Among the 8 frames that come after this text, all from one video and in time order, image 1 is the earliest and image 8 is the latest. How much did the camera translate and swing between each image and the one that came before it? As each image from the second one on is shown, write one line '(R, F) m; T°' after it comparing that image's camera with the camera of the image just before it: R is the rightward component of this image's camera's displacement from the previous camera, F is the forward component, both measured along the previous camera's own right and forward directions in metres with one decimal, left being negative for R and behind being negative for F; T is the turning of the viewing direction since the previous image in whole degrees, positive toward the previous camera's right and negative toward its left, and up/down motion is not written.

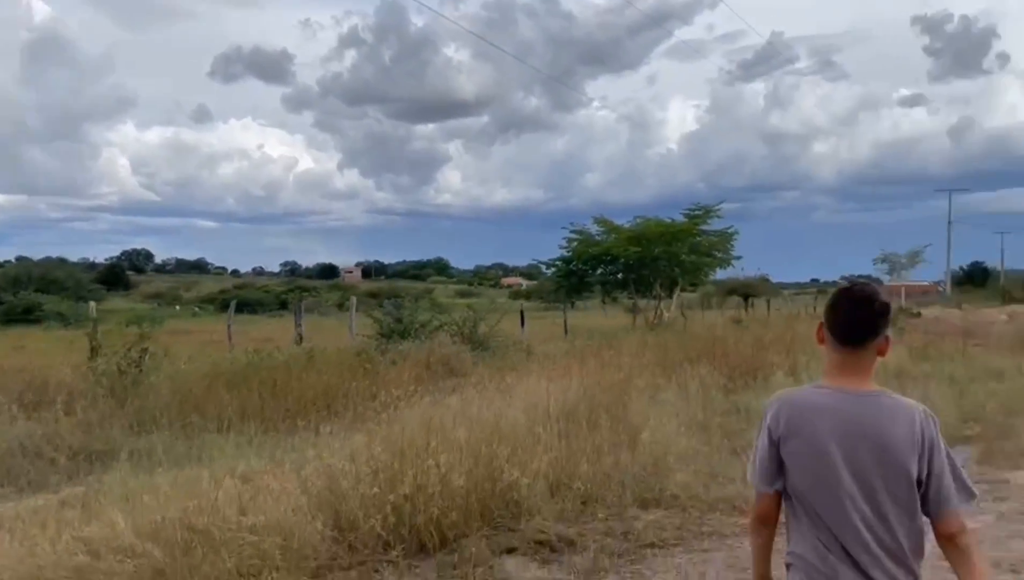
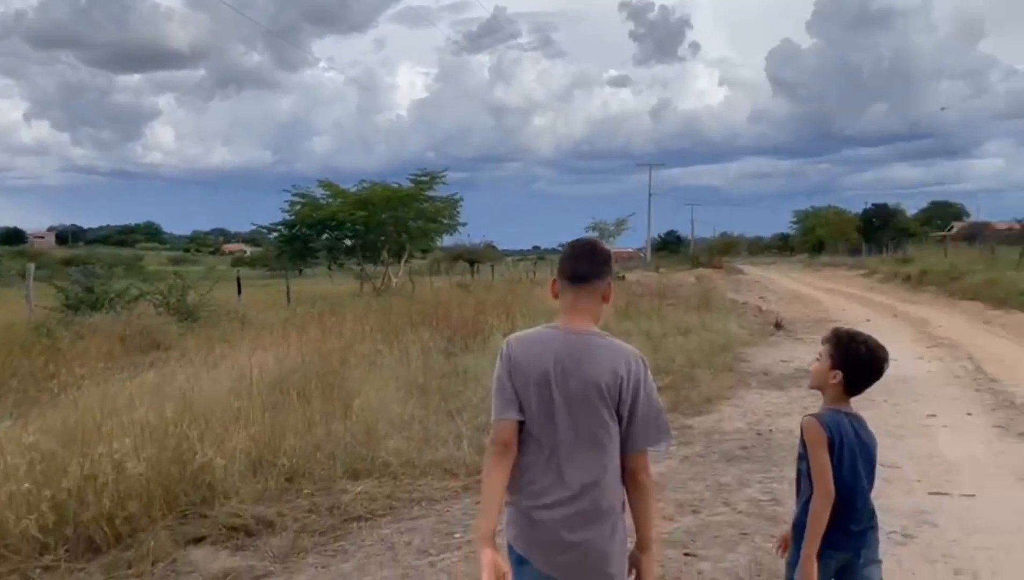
(+0.3, +0.3) m; +18°
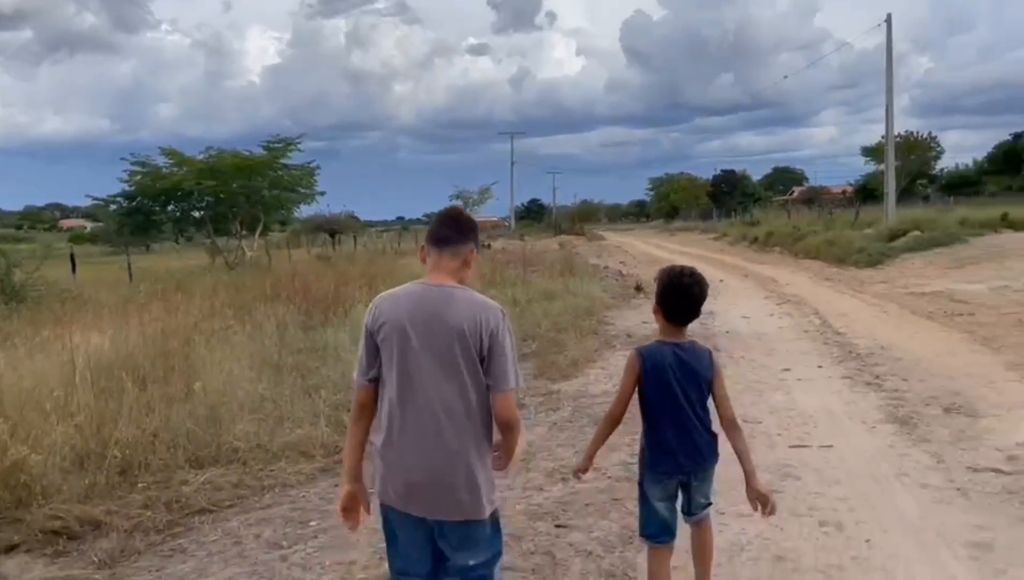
(+0.1, +0.4) m; +9°
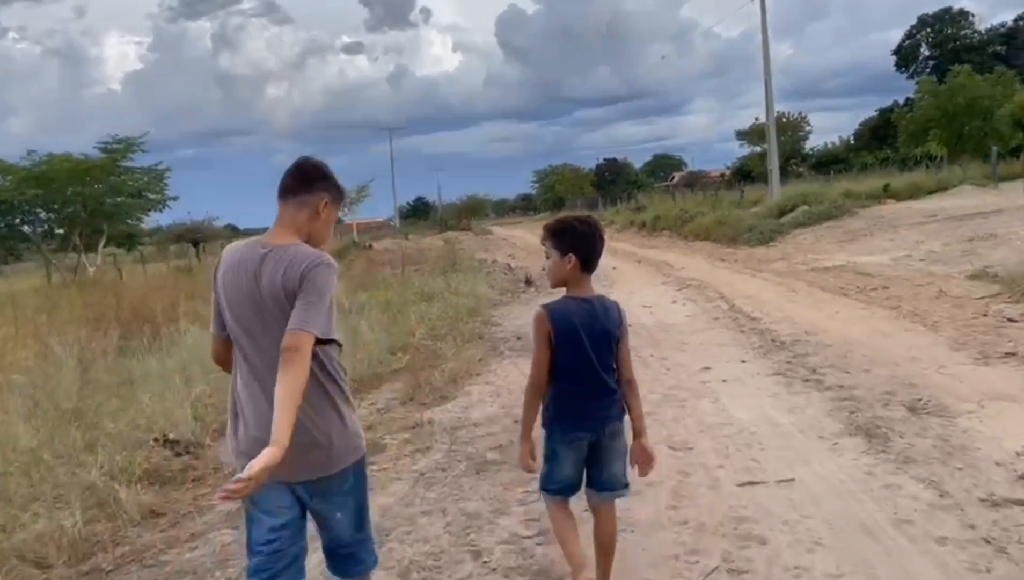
(+0.4, +2.0) m; +7°
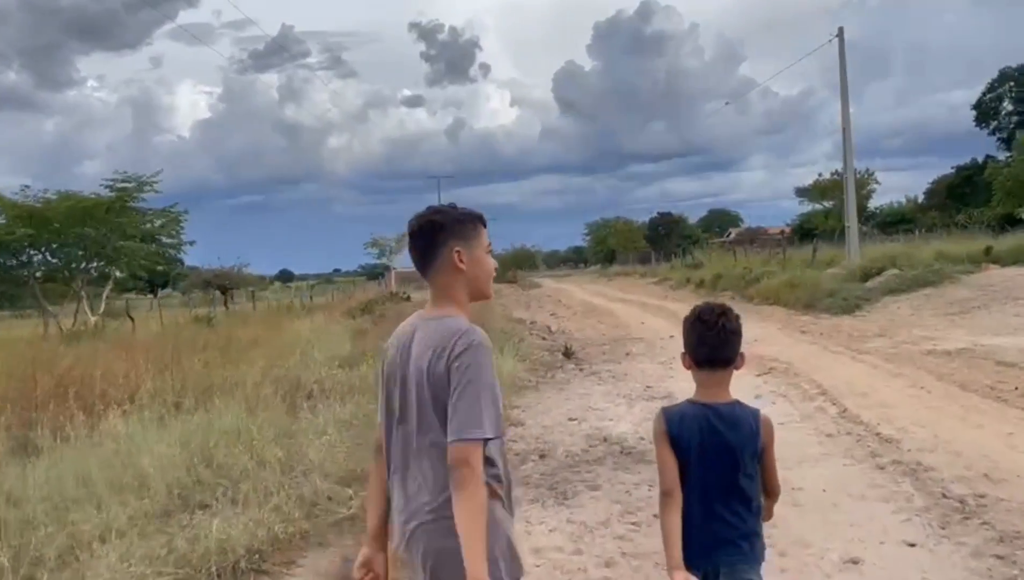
(+0.2, +3.4) m; -3°
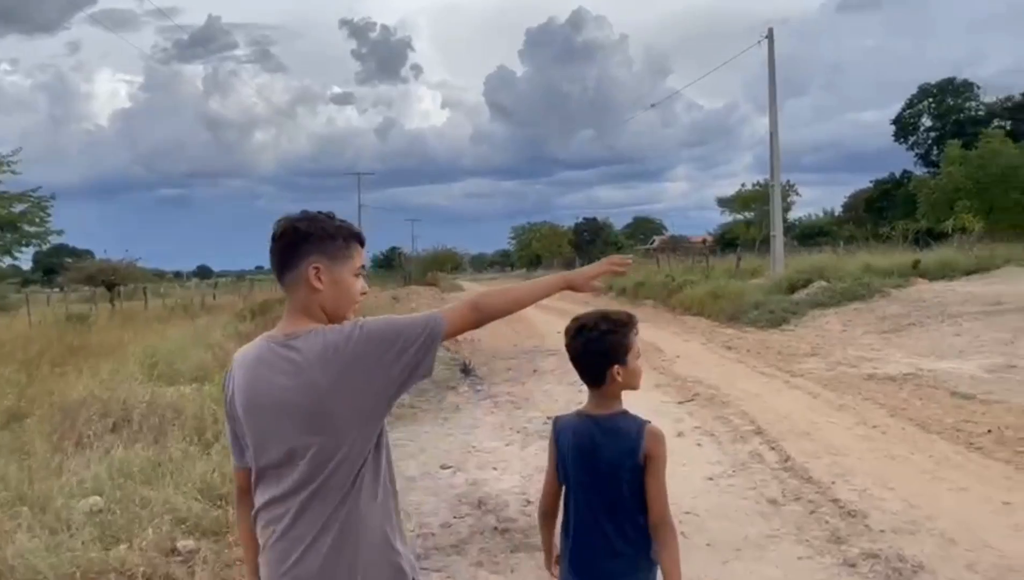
(+0.6, +2.2) m; +5°
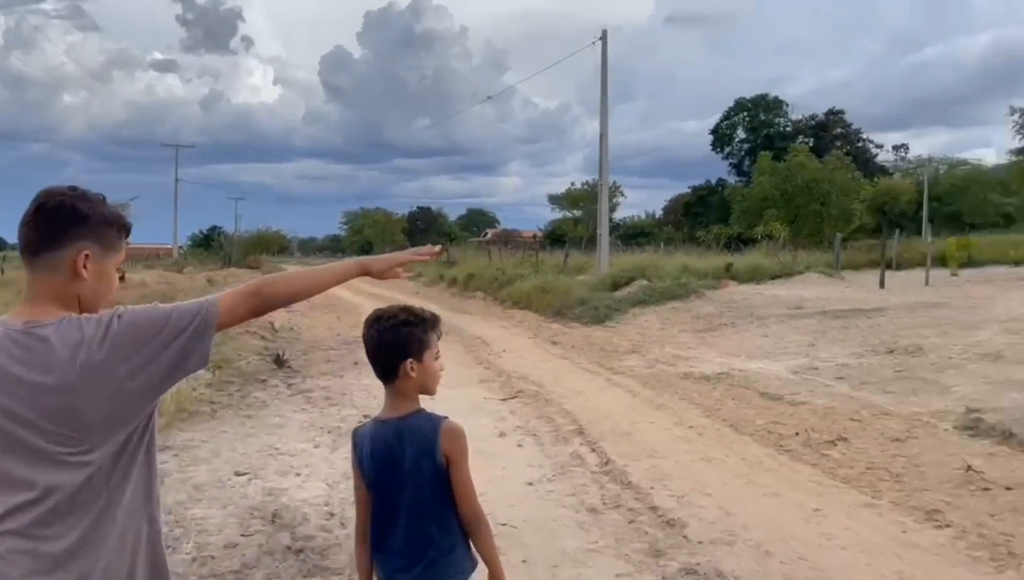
(+0.1, +0.6) m; +12°
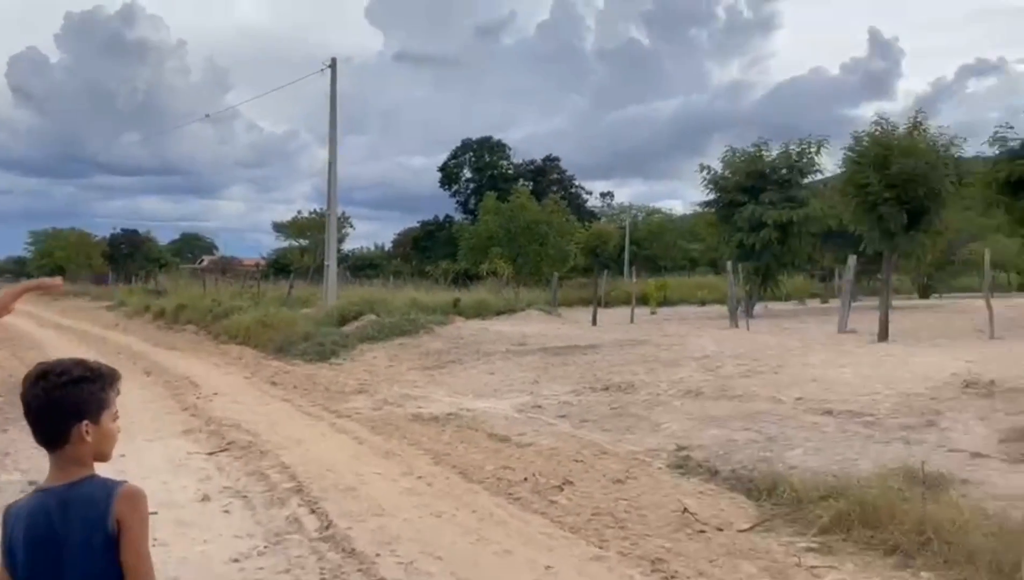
(+0.1, +0.5) m; +19°
